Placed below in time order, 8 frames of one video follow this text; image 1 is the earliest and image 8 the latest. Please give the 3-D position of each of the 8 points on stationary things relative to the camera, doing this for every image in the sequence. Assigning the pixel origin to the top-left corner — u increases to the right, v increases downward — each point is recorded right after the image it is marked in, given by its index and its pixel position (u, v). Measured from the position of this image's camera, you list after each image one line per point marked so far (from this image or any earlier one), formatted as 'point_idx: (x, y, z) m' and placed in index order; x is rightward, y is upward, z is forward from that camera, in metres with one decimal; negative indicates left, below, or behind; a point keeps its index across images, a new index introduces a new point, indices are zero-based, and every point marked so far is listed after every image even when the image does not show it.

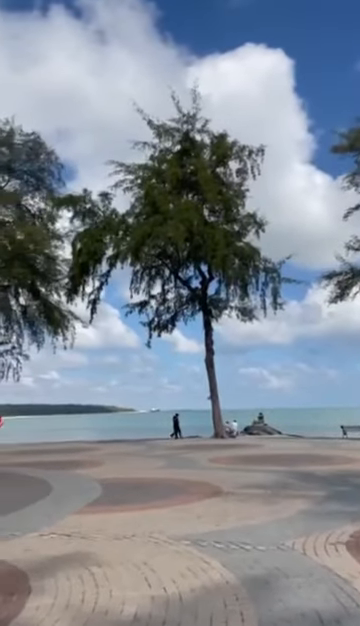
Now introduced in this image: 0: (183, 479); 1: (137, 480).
0: (+0.1, -4.7, +14.4) m
1: (-1.2, -4.7, +14.3) m
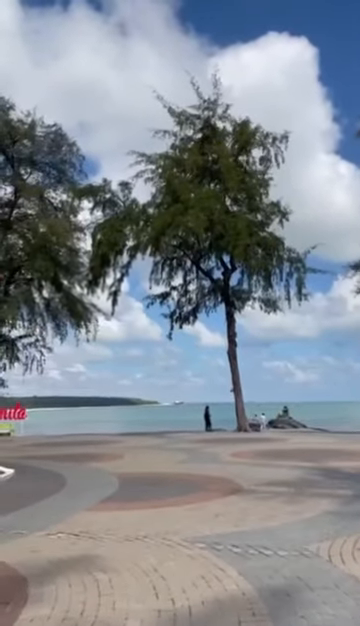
0: (+0.6, -4.4, +13.8) m
1: (-0.6, -4.4, +13.9) m
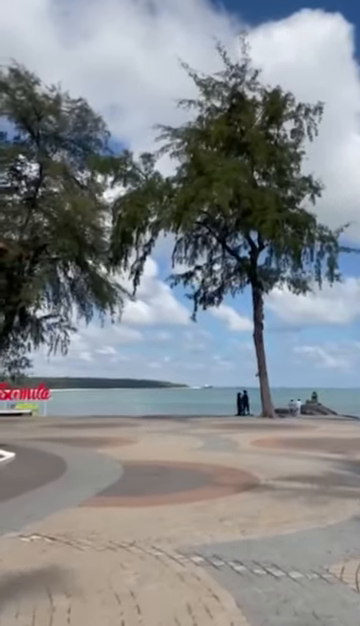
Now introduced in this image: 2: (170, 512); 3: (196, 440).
0: (+0.9, -3.7, +12.6) m
1: (-0.3, -3.7, +12.7) m
2: (-0.2, -3.0, +7.6) m
3: (+0.6, -4.5, +18.0) m
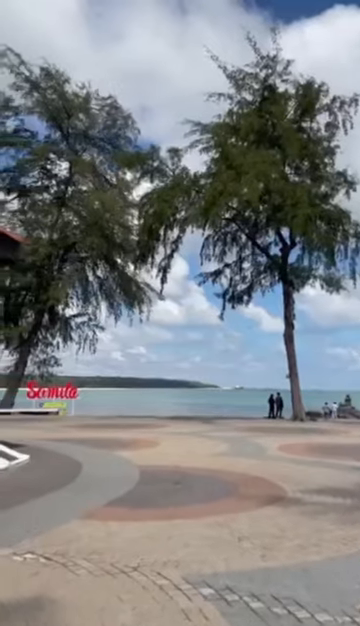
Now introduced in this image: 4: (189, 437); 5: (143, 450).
0: (+1.4, -3.7, +11.8) m
1: (+0.2, -3.6, +11.9) m
2: (0.0, -2.9, +6.8) m
3: (+1.4, -4.4, +17.2) m
4: (+0.3, -4.7, +19.5) m
5: (-1.1, -4.1, +15.3) m
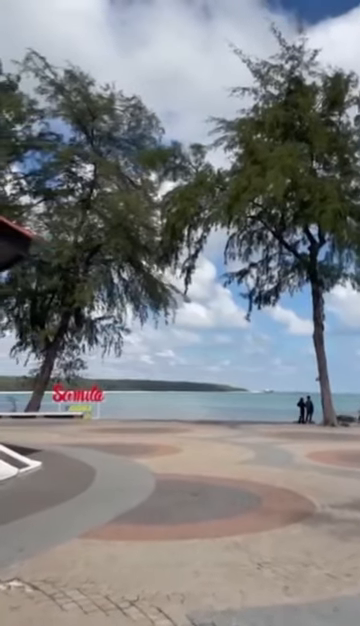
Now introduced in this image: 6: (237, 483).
0: (+1.8, -3.6, +10.8) m
1: (+0.6, -3.6, +11.1) m
2: (+0.2, -2.8, +6.0) m
3: (+2.1, -4.4, +16.3) m
4: (+1.2, -4.7, +18.6) m
5: (-0.5, -4.1, +14.5) m
6: (+1.2, -3.6, +10.8) m
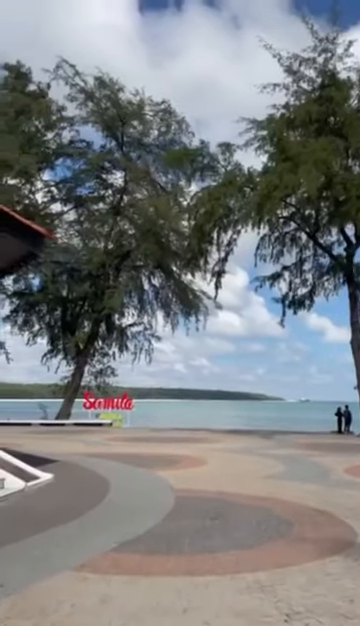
0: (+2.2, -3.6, +9.6) m
1: (+1.0, -3.6, +10.0) m
2: (+0.3, -2.7, +4.9) m
3: (+2.9, -4.5, +15.0) m
4: (+2.1, -4.8, +17.4) m
5: (+0.2, -4.1, +13.4) m
6: (+1.6, -3.6, +9.6) m
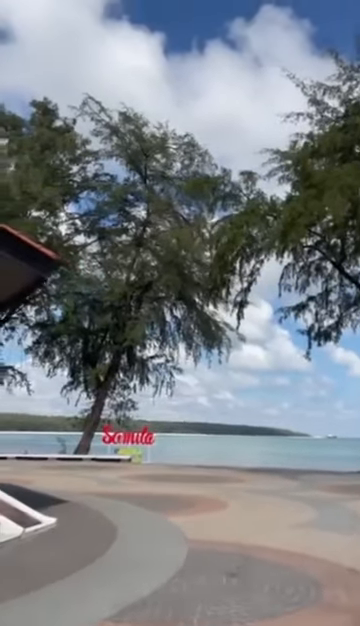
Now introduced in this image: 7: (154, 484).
0: (+2.5, -4.1, +8.5) m
1: (+1.3, -4.1, +8.8) m
2: (+0.3, -2.9, +3.9) m
3: (+3.4, -5.3, +13.7) m
4: (+2.7, -5.8, +16.2) m
5: (+0.6, -4.8, +12.3) m
6: (+1.8, -4.0, +8.5) m
7: (-1.0, -6.4, +19.1) m
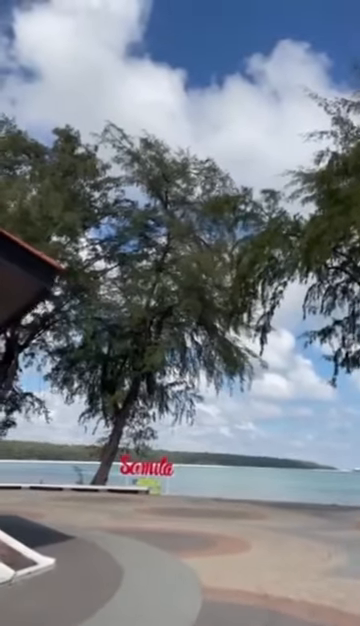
0: (+2.7, -4.2, +7.1) m
1: (+1.5, -4.3, +7.5) m
2: (+0.3, -2.8, +2.7) m
3: (+3.8, -5.8, +12.2) m
4: (+3.2, -6.4, +14.7) m
5: (+1.0, -5.2, +10.9) m
6: (+2.0, -4.2, +7.1) m
7: (-0.4, -7.1, +17.7) m
